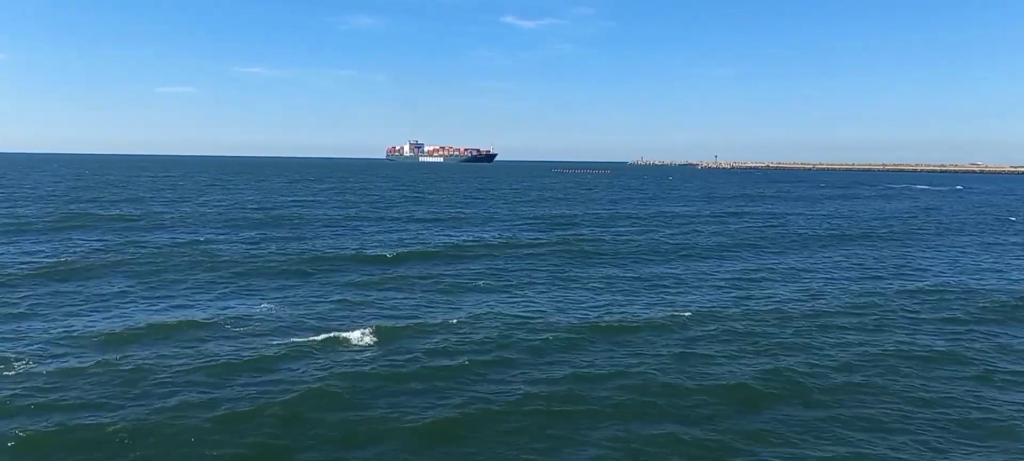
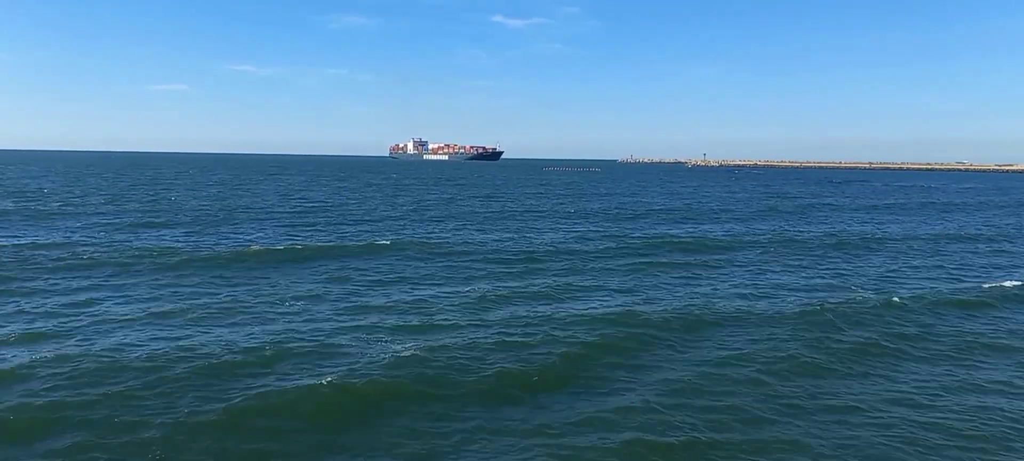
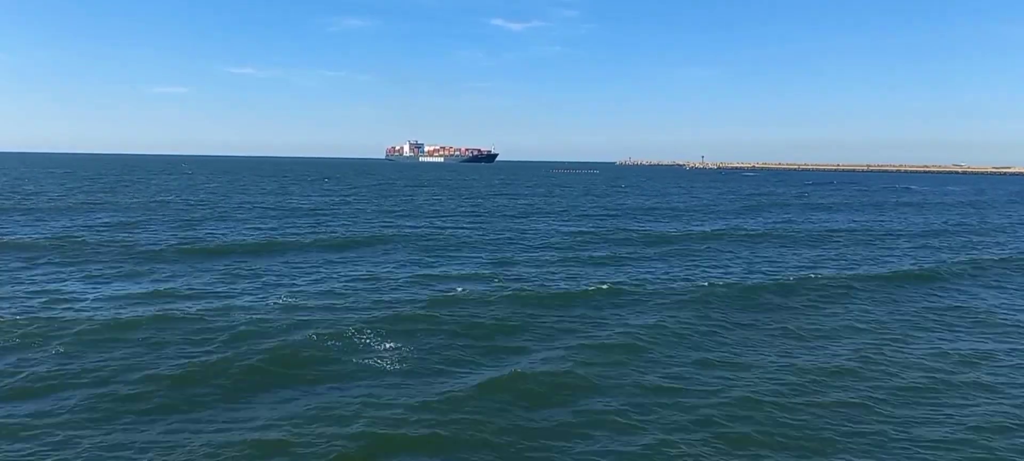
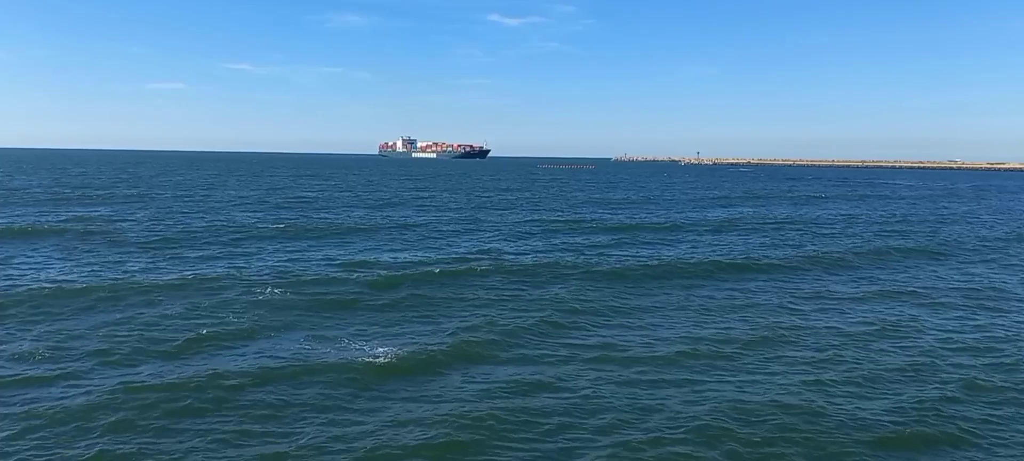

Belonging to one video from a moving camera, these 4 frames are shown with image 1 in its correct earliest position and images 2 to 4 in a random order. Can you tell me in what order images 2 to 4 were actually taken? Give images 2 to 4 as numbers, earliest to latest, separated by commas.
4, 3, 2
